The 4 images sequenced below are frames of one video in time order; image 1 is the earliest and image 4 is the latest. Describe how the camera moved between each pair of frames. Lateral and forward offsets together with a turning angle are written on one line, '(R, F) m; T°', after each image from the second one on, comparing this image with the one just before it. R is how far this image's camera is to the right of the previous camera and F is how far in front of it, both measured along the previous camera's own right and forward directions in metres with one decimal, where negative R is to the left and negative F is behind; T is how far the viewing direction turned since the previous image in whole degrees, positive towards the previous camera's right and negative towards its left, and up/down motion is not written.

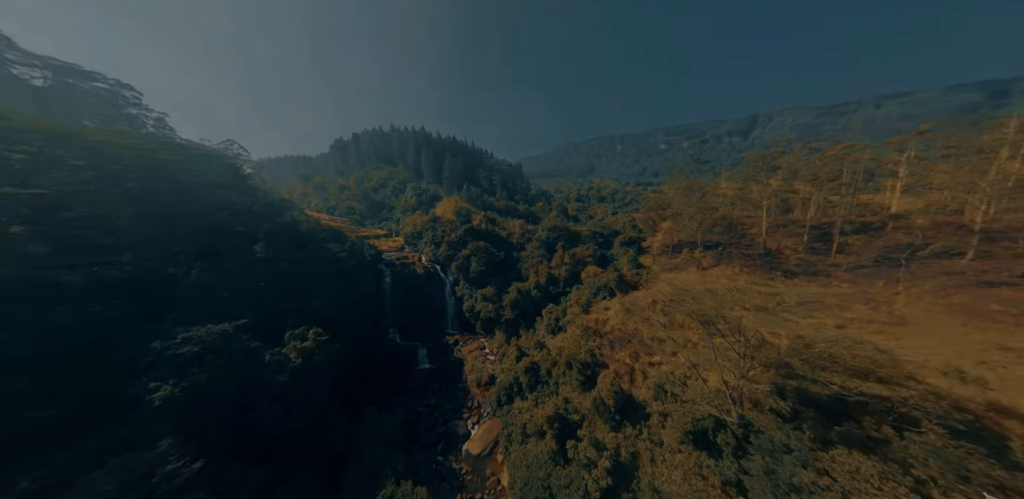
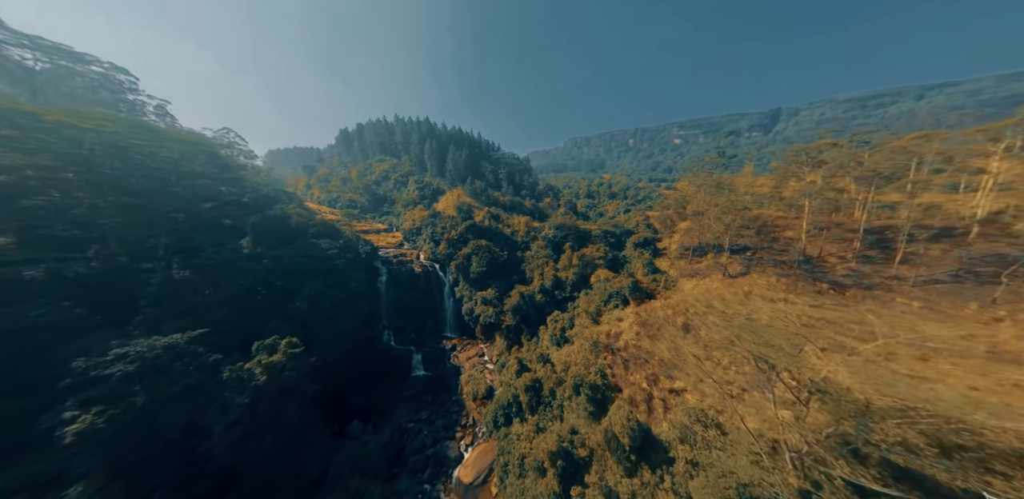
(+0.4, +3.3) m; -1°
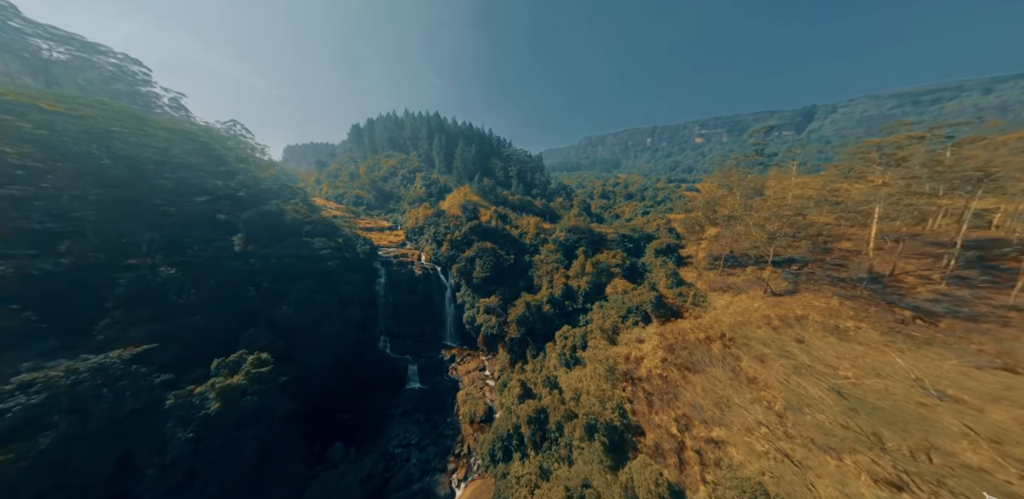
(+0.4, +3.4) m; -2°
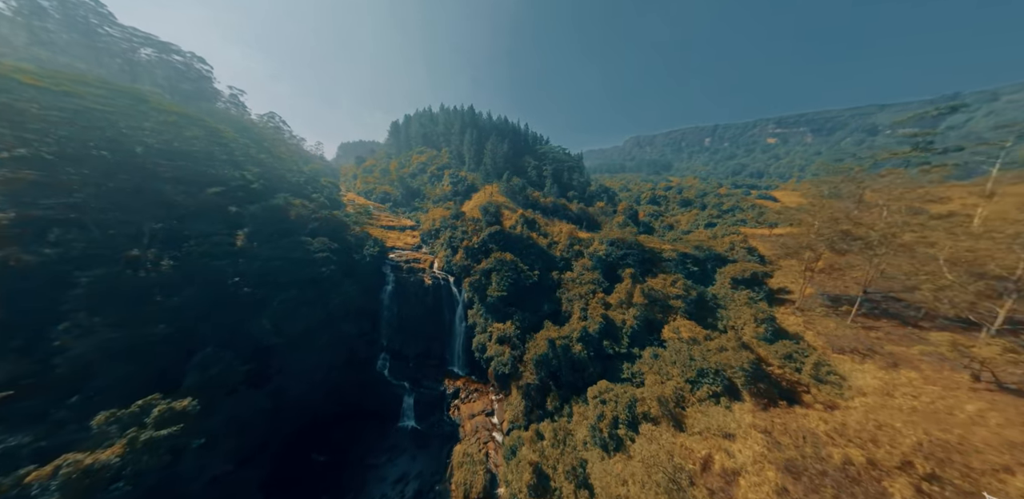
(+0.7, +7.2) m; -7°
